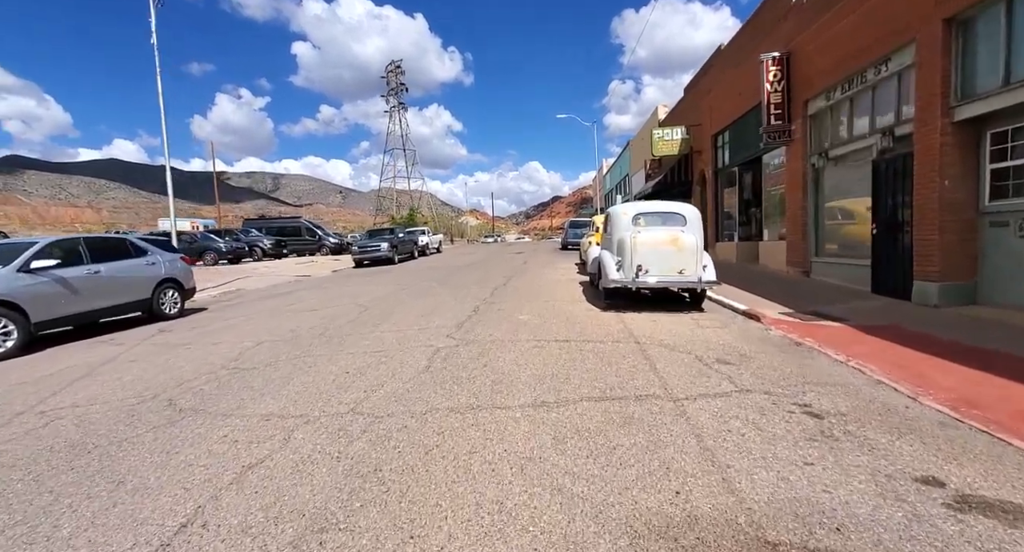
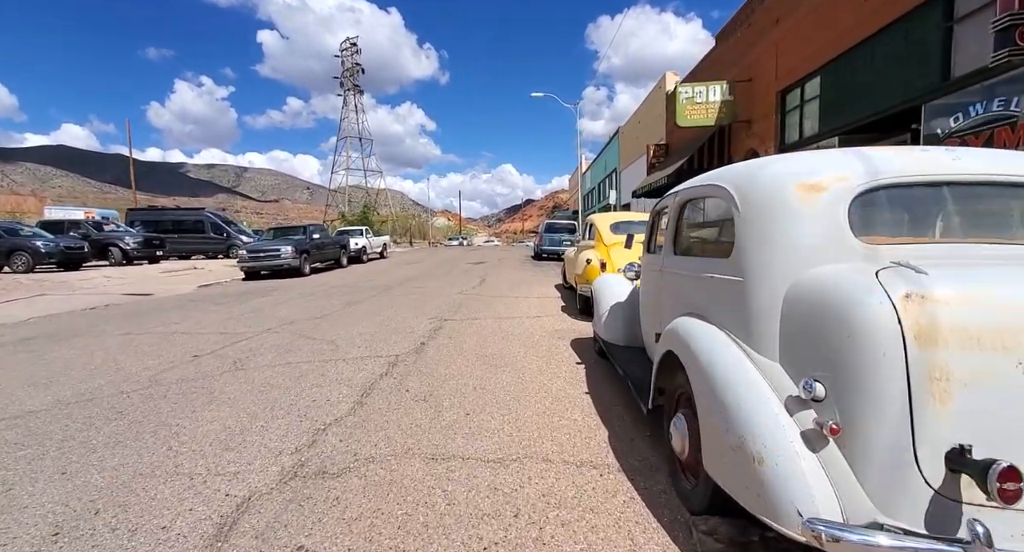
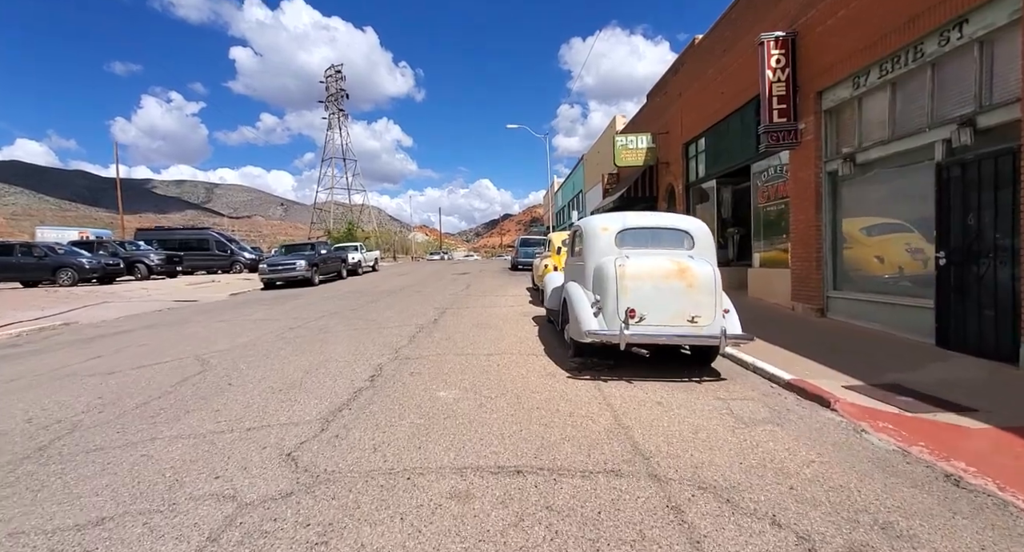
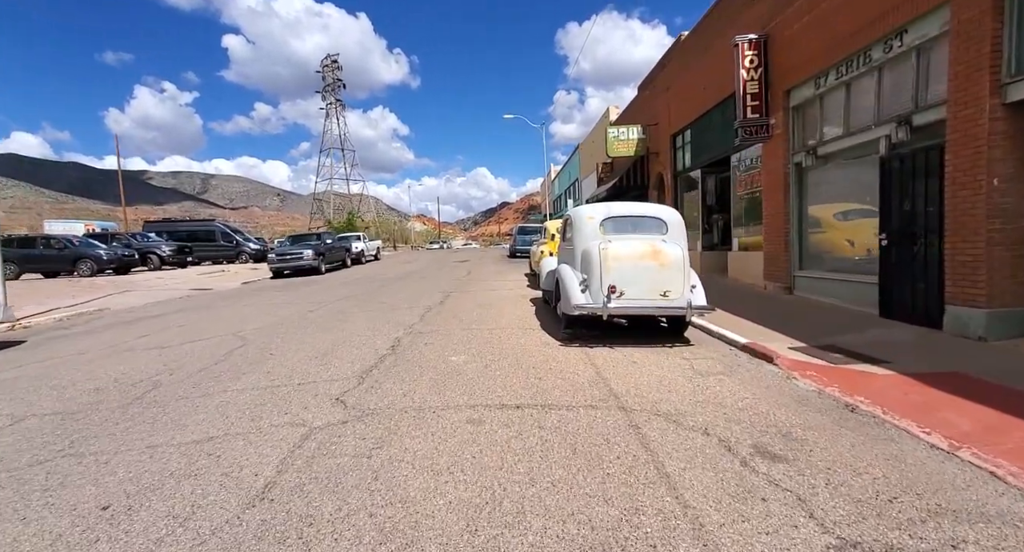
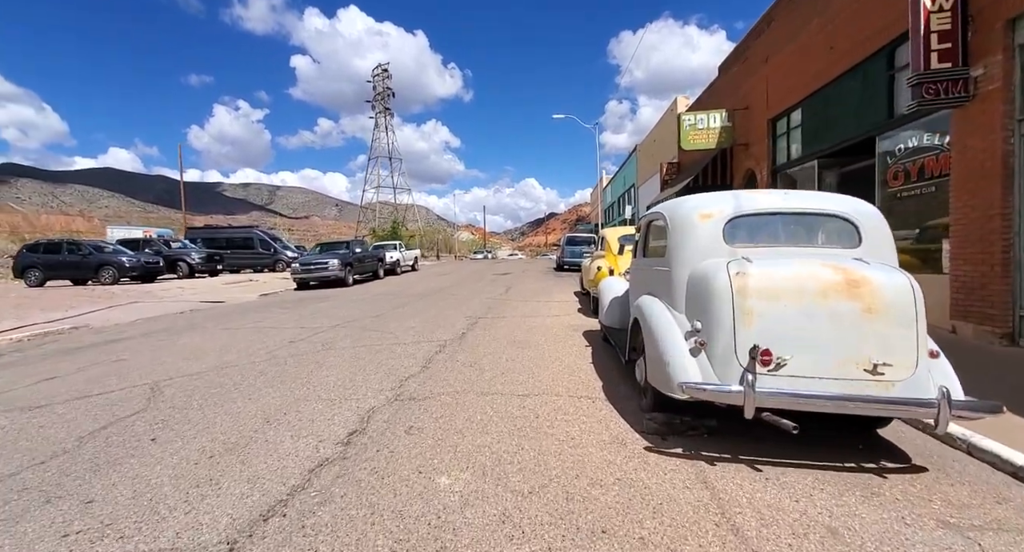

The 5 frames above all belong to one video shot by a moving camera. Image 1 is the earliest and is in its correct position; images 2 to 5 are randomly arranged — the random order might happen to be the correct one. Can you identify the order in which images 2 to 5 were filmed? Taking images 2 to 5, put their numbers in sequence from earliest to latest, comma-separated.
4, 3, 5, 2
